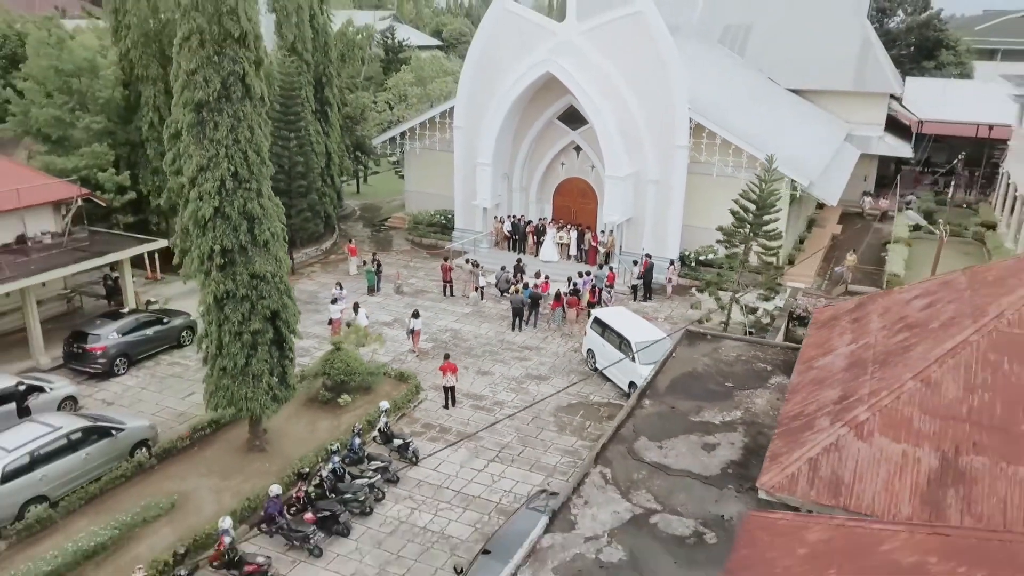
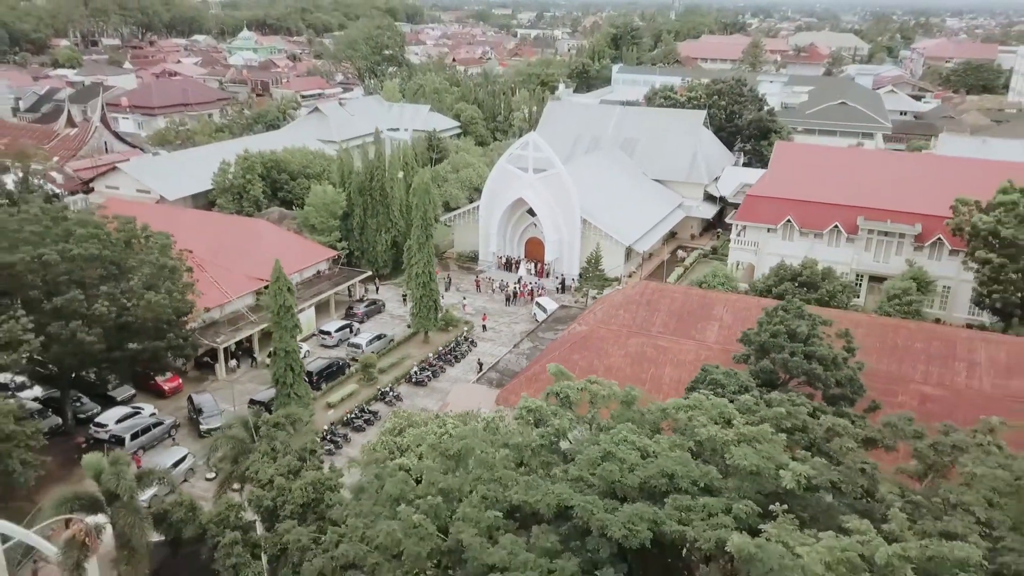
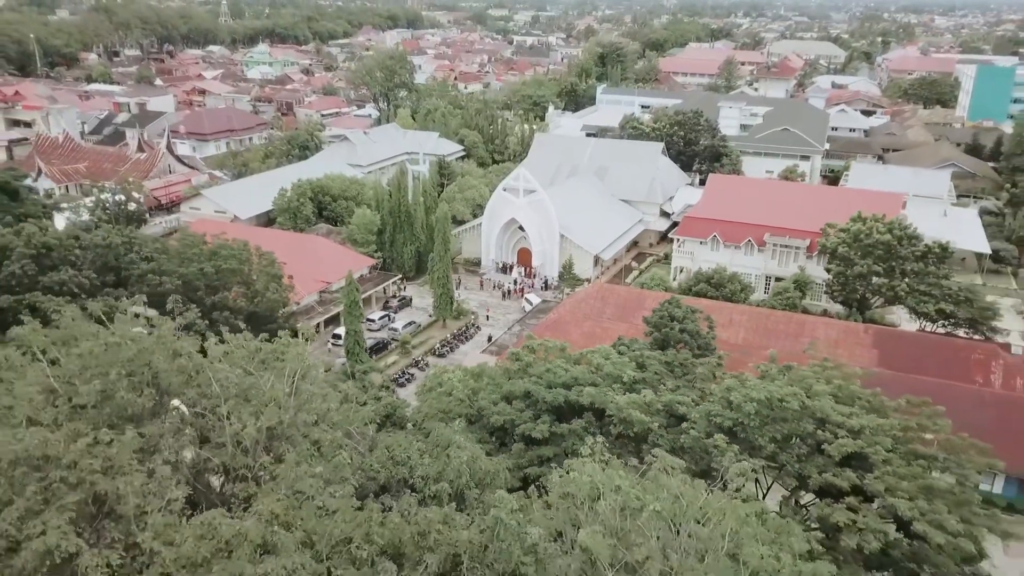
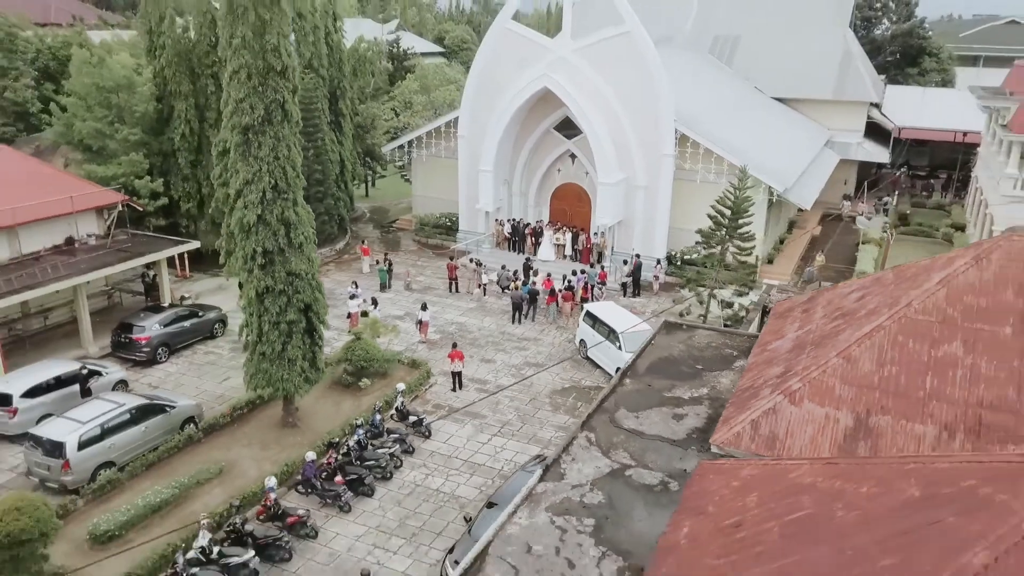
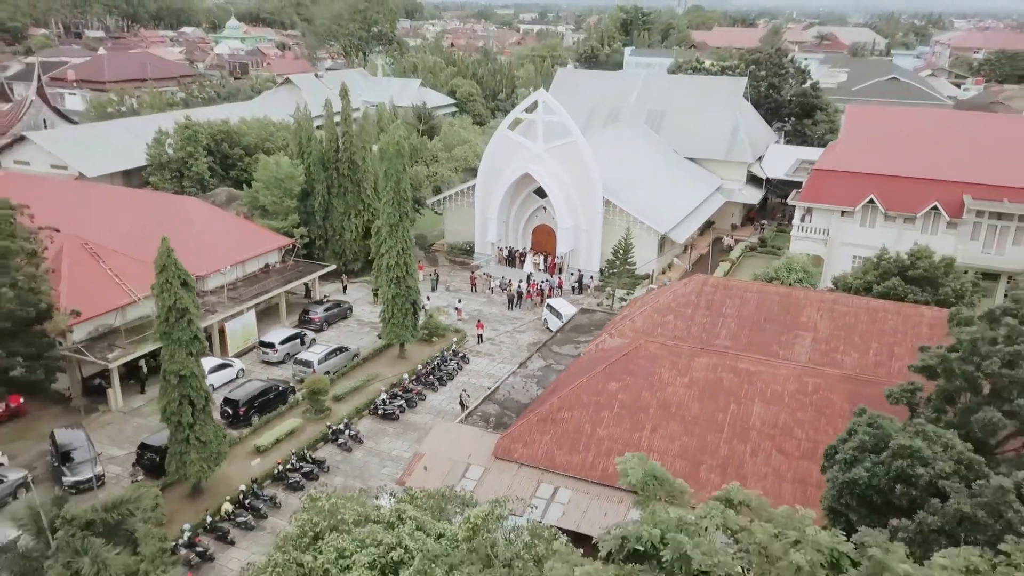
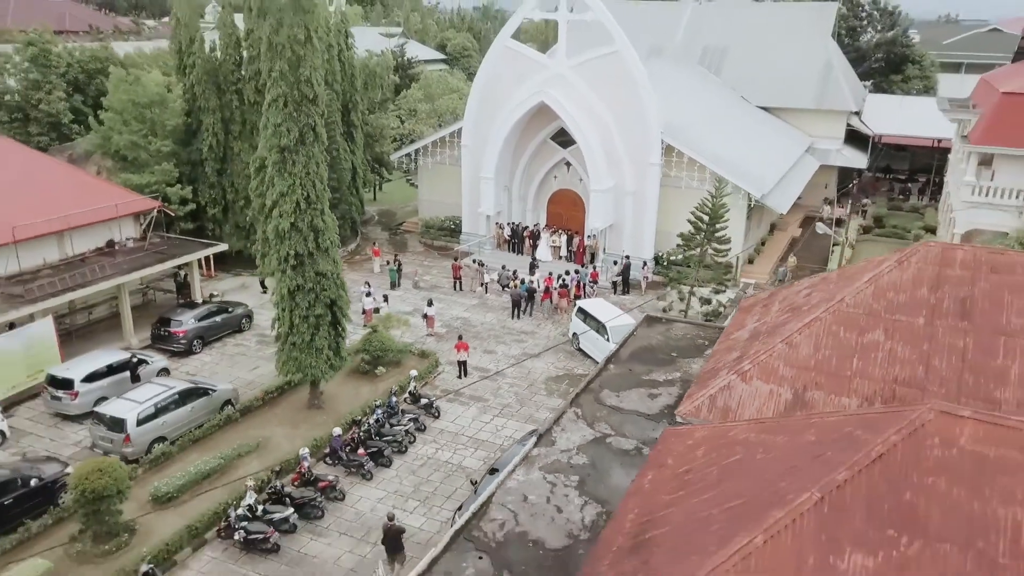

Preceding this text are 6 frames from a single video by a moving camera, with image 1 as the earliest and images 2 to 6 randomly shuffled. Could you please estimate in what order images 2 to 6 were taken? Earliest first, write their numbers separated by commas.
4, 6, 5, 2, 3
